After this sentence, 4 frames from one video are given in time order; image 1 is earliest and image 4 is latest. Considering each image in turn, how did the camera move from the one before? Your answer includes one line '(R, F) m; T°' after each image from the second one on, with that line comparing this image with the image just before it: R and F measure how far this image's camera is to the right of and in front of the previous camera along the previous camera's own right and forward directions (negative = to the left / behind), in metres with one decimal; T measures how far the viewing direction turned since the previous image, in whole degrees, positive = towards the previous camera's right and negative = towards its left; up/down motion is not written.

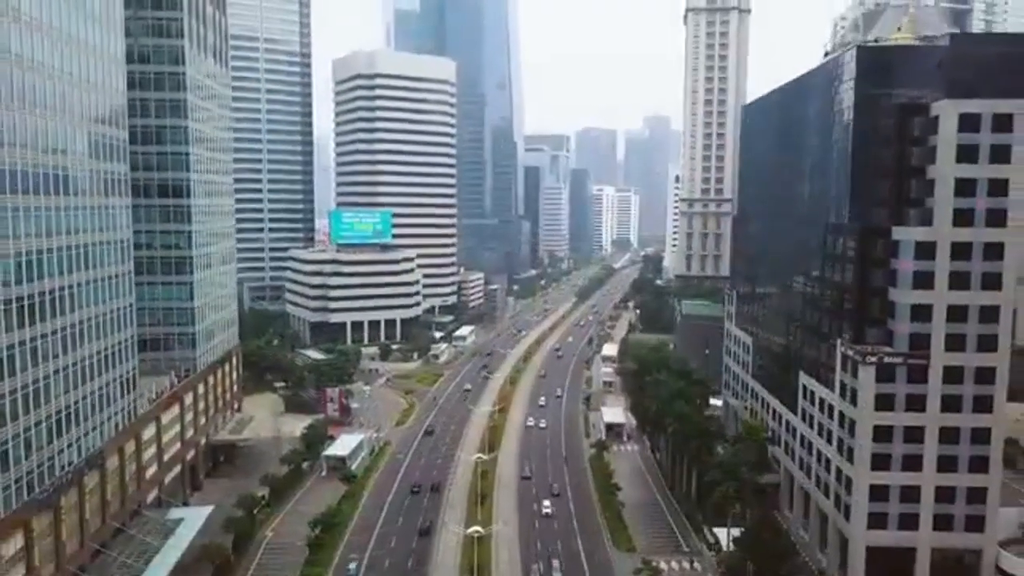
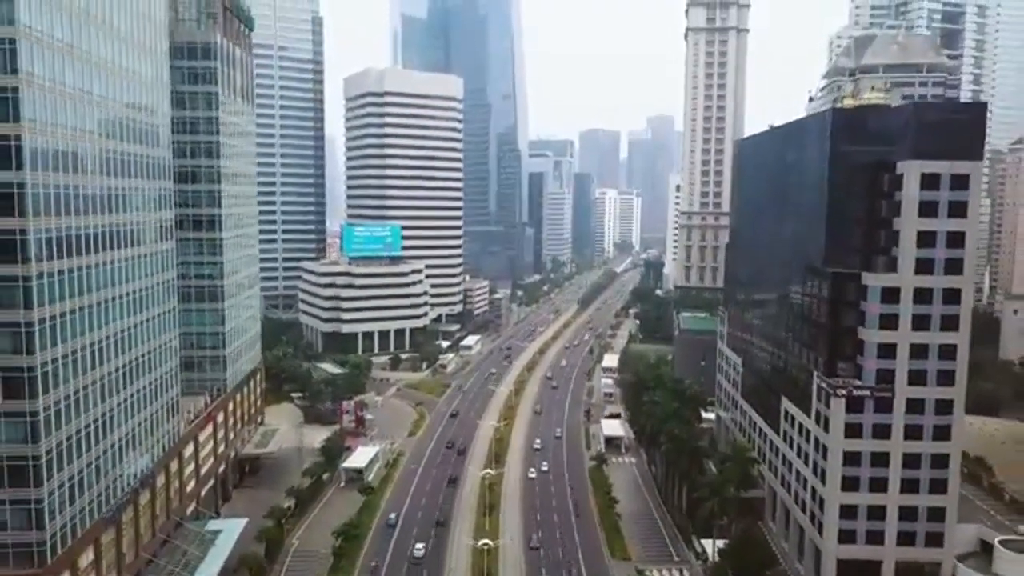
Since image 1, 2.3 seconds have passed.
(-0.3, -6.0) m; 0°
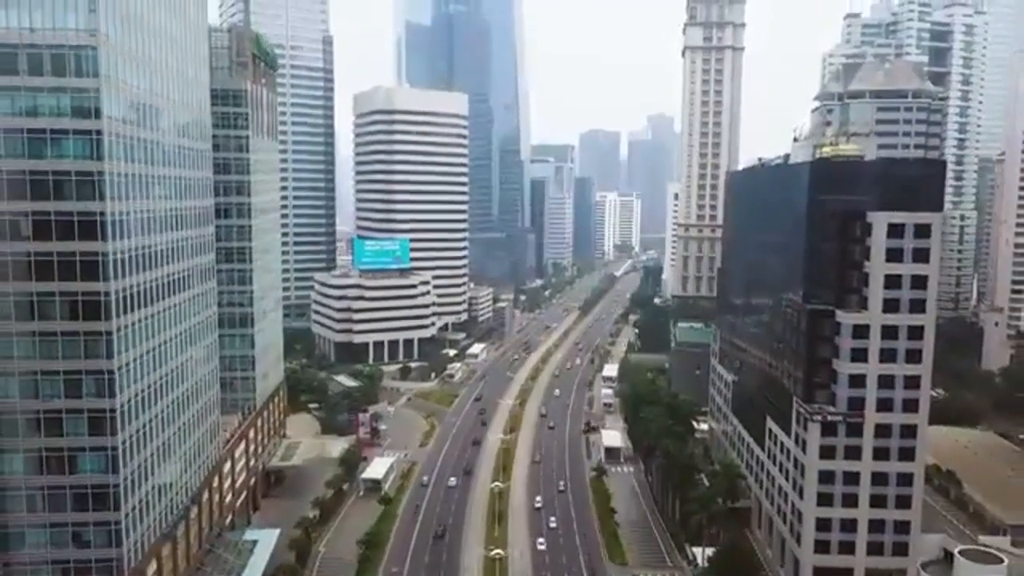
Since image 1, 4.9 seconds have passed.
(-0.7, -6.6) m; 0°
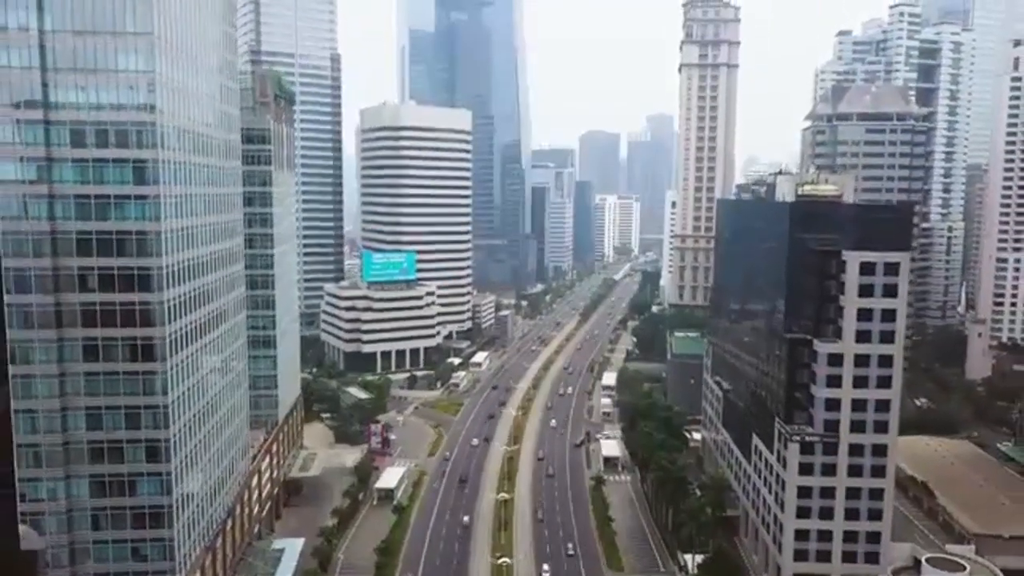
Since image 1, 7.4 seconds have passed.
(-0.5, -6.2) m; 0°
